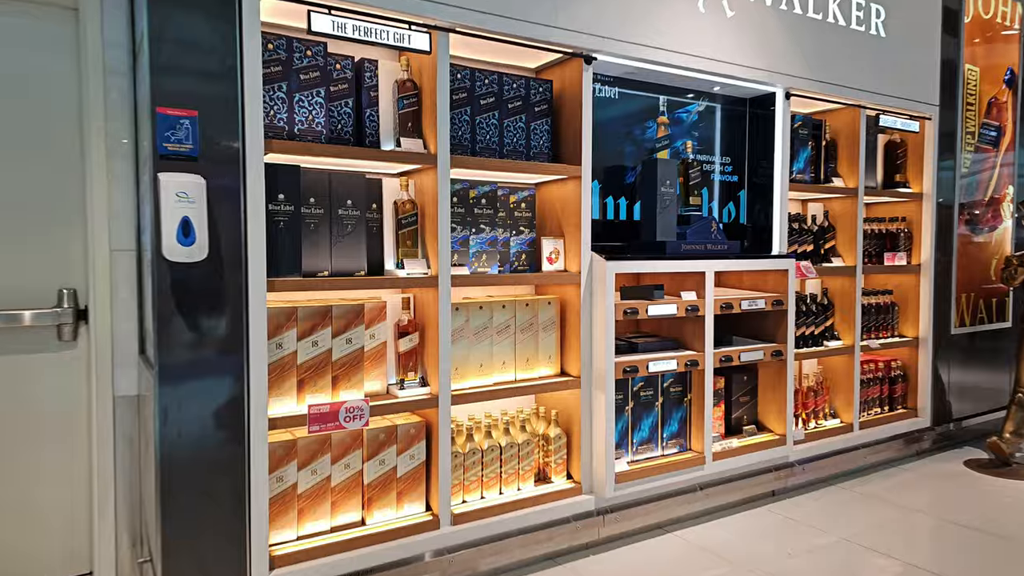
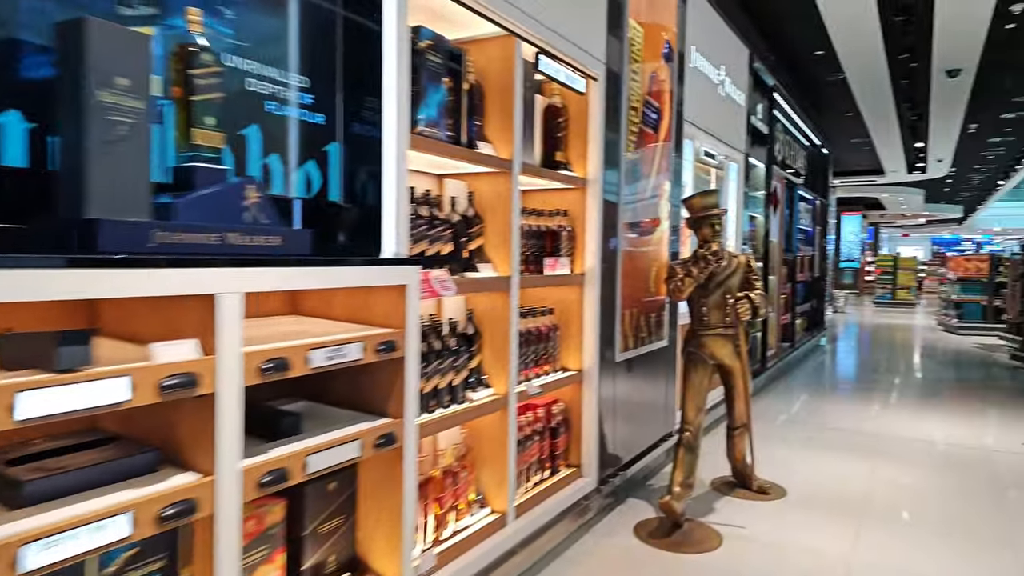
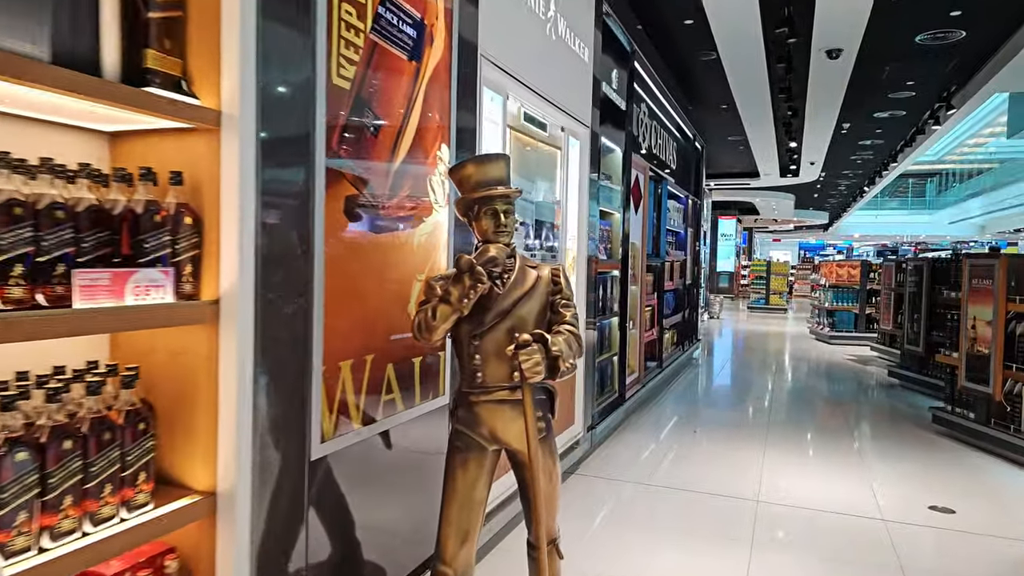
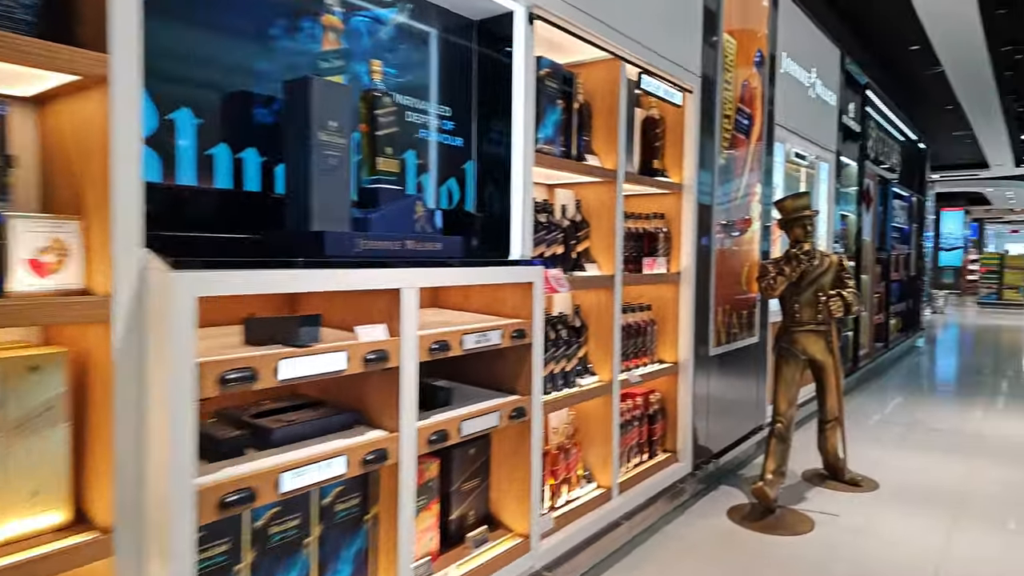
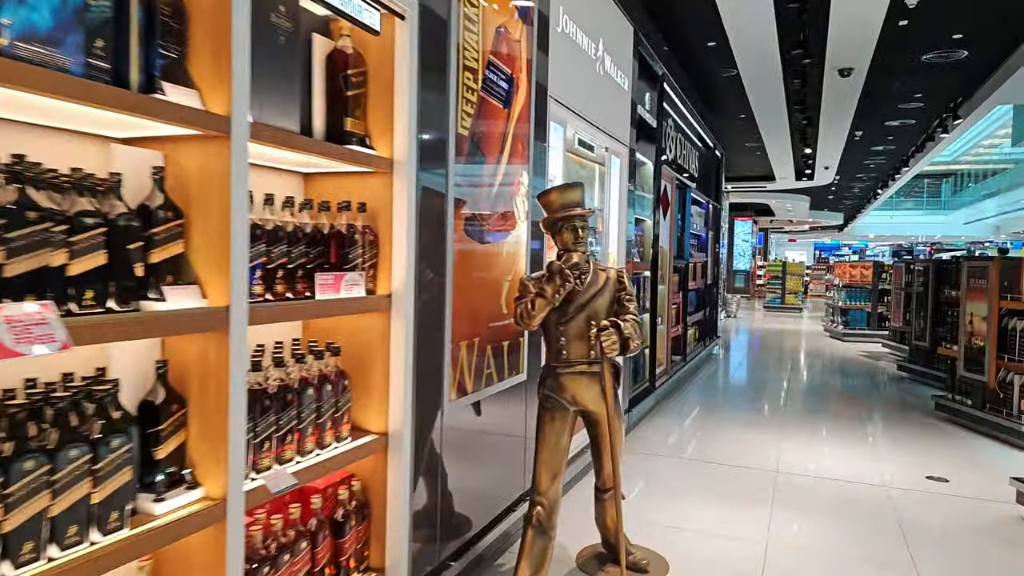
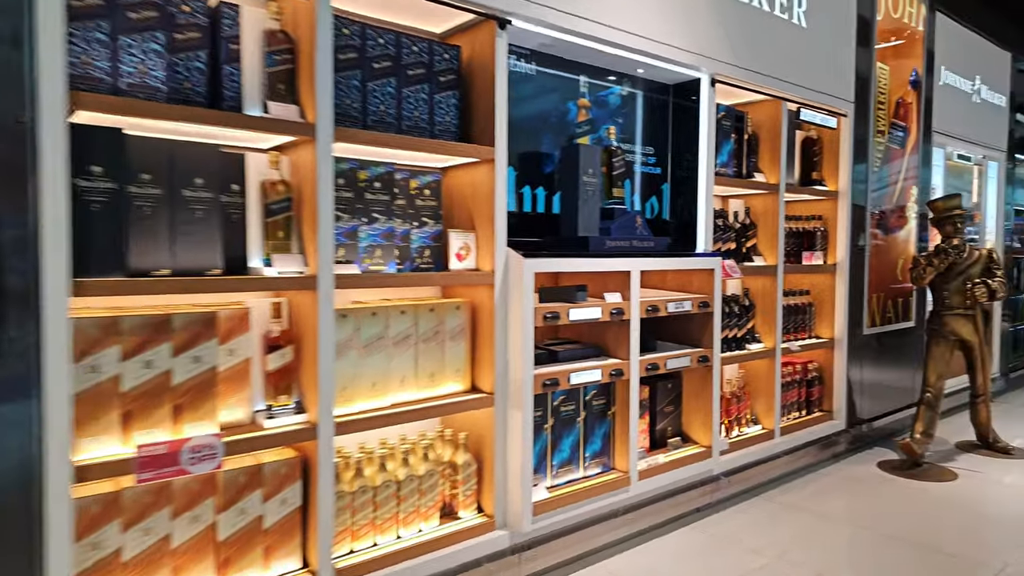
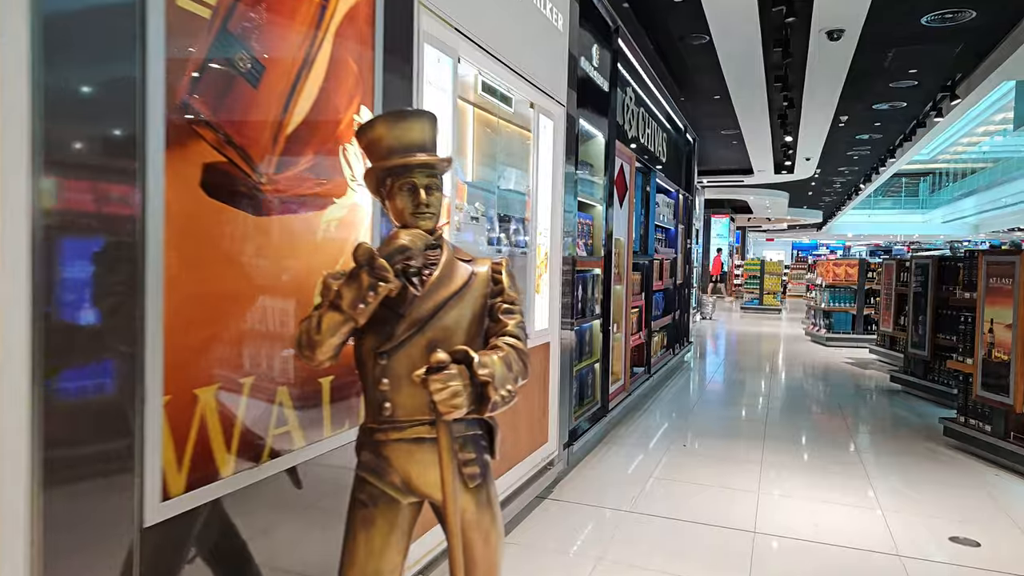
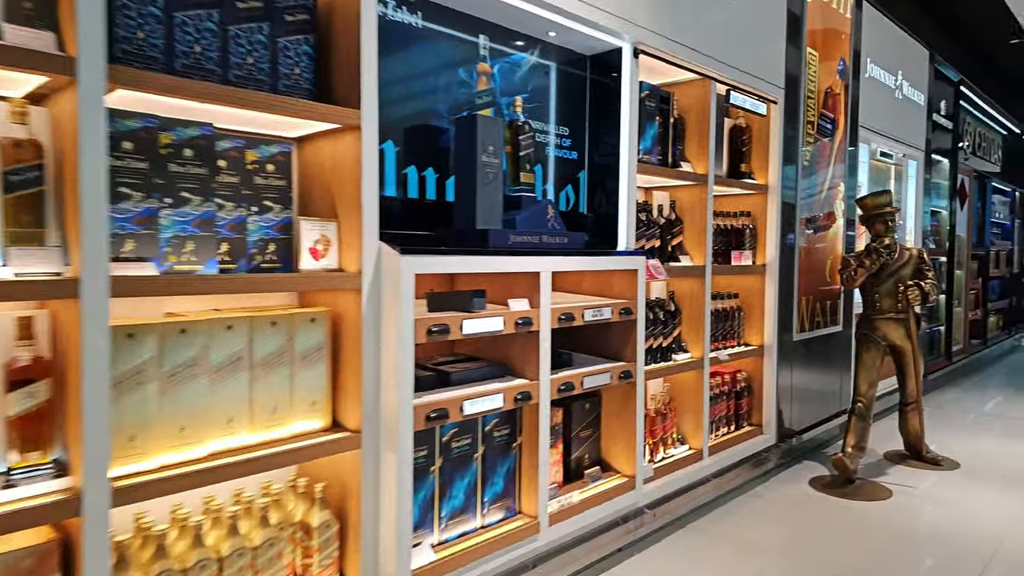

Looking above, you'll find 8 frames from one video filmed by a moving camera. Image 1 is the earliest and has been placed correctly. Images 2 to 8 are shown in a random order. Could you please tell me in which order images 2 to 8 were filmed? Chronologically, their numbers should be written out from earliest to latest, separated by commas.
6, 8, 4, 2, 5, 3, 7
